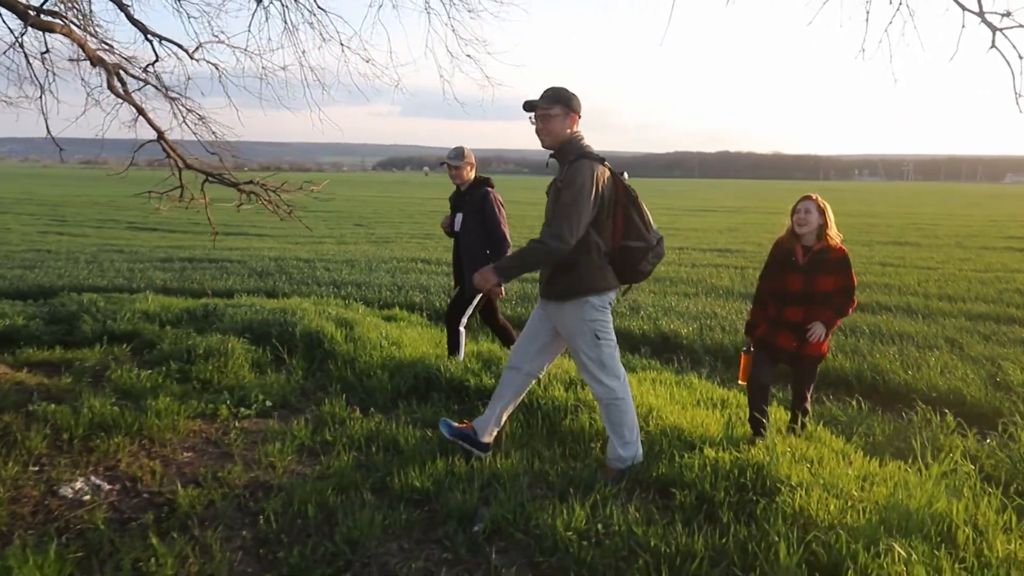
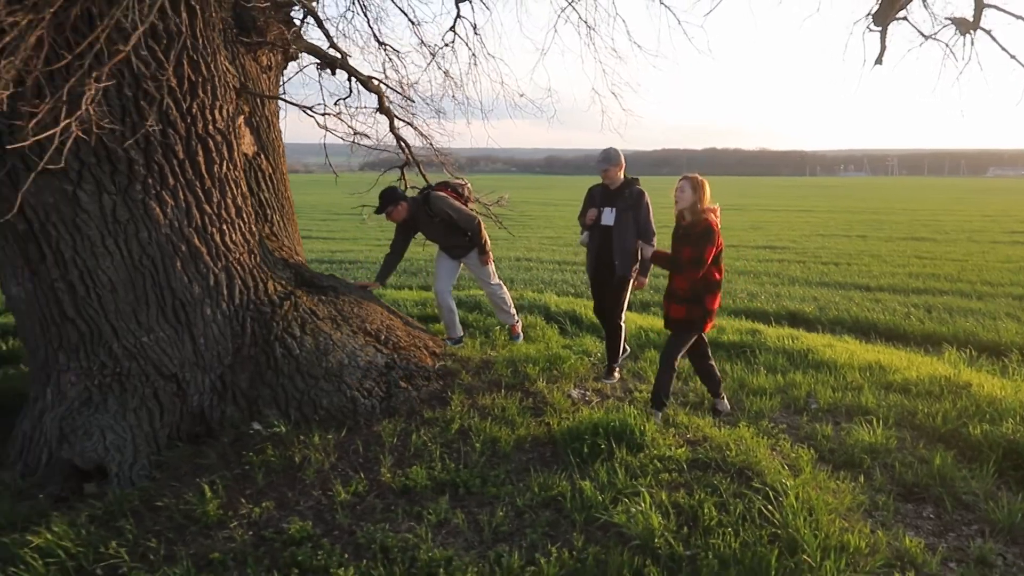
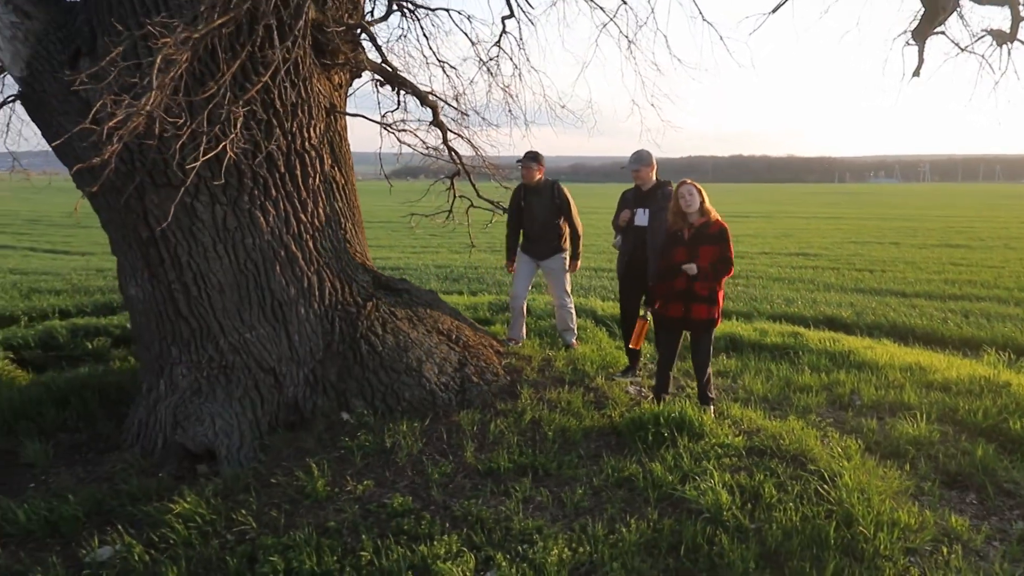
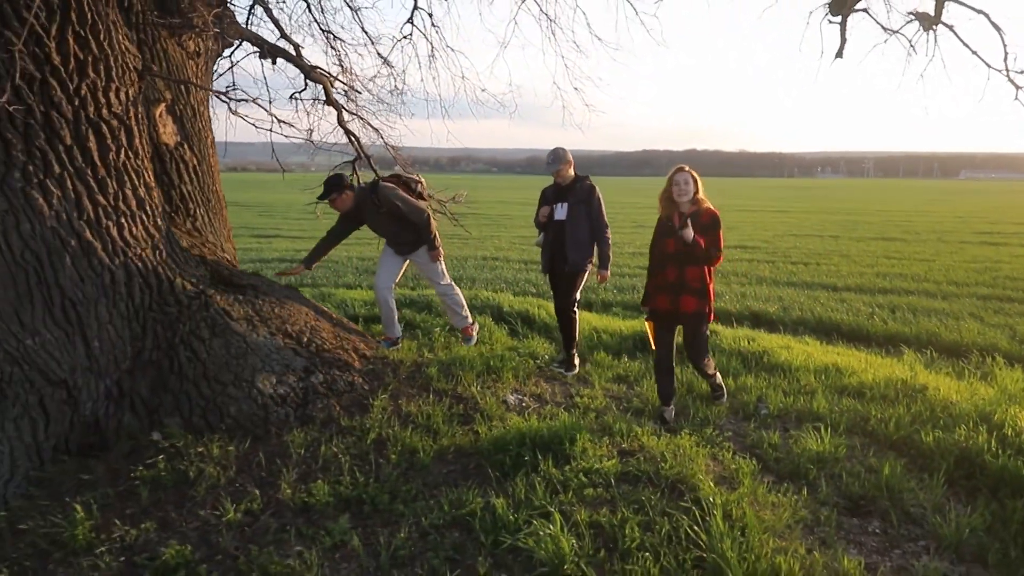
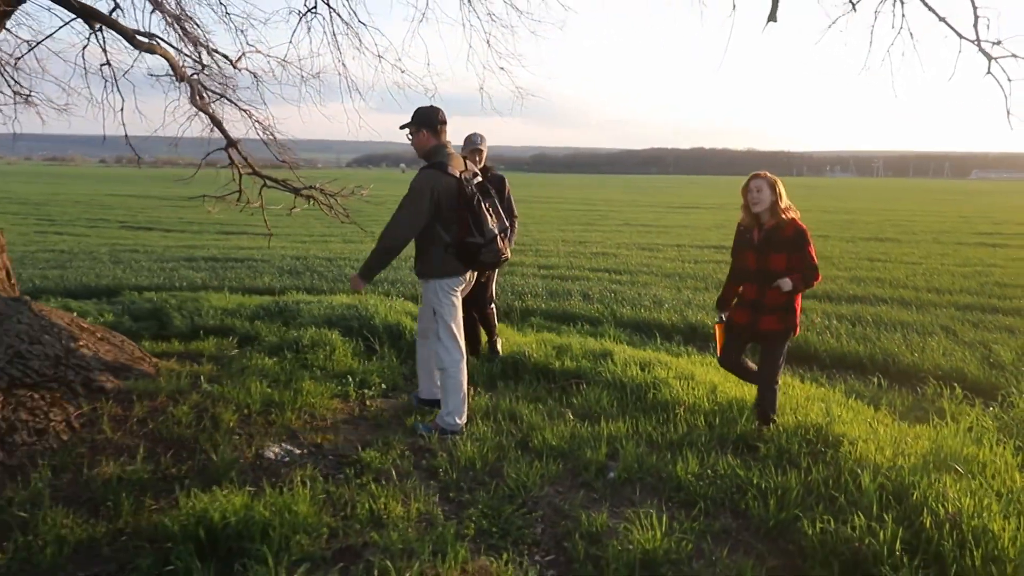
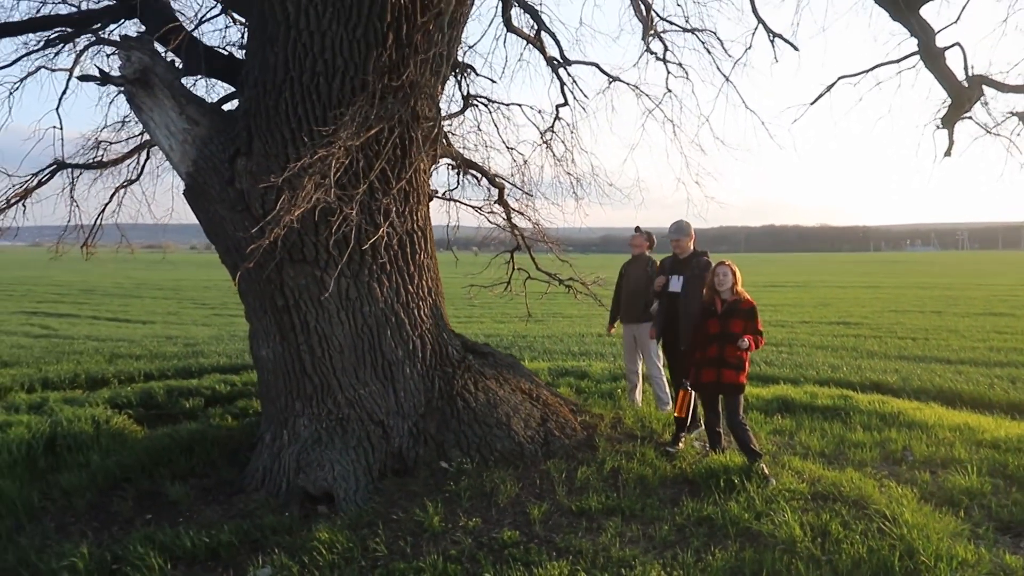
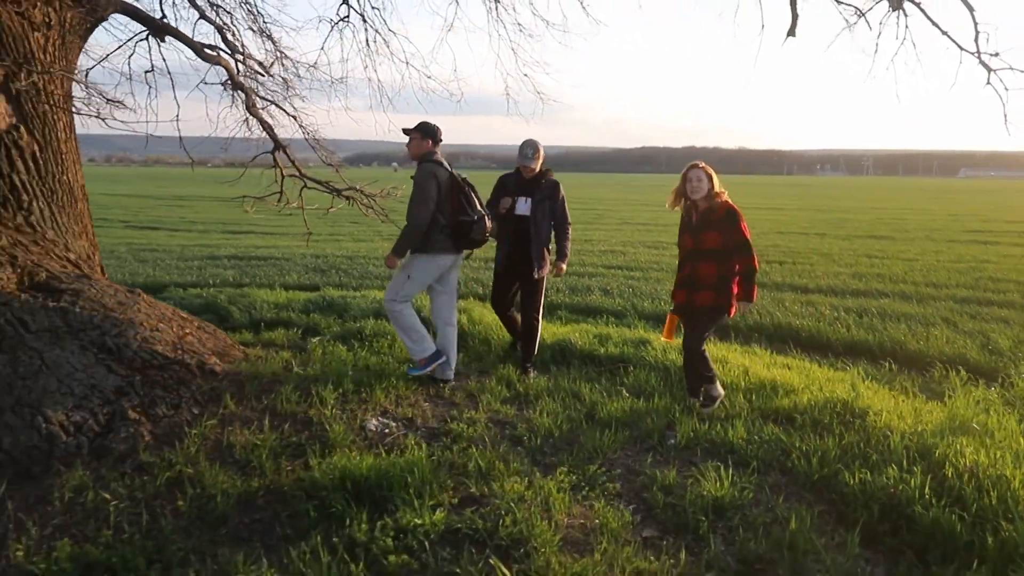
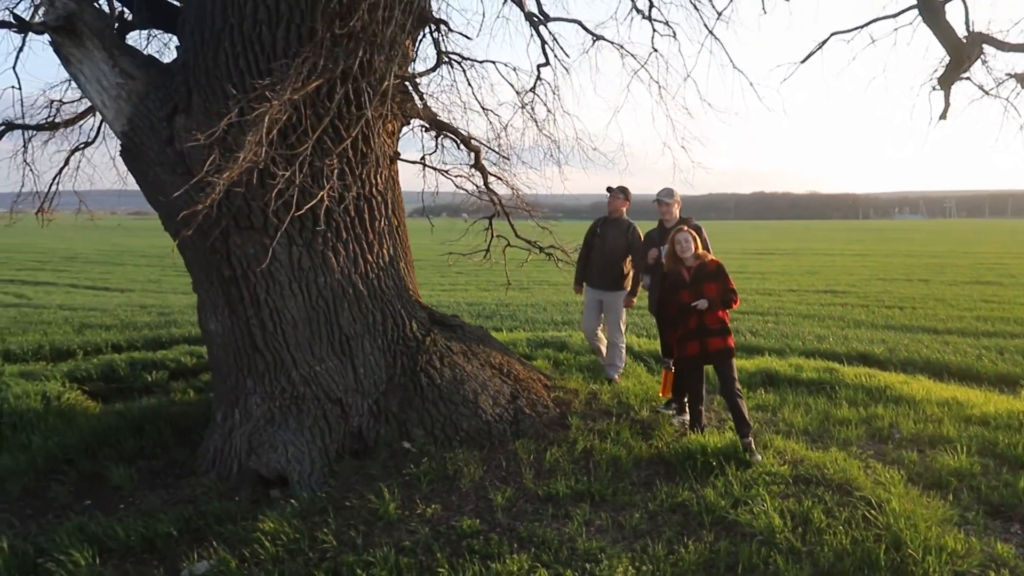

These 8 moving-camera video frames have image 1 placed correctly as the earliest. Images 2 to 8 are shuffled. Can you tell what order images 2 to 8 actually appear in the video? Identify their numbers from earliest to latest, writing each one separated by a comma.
5, 7, 4, 2, 3, 8, 6
